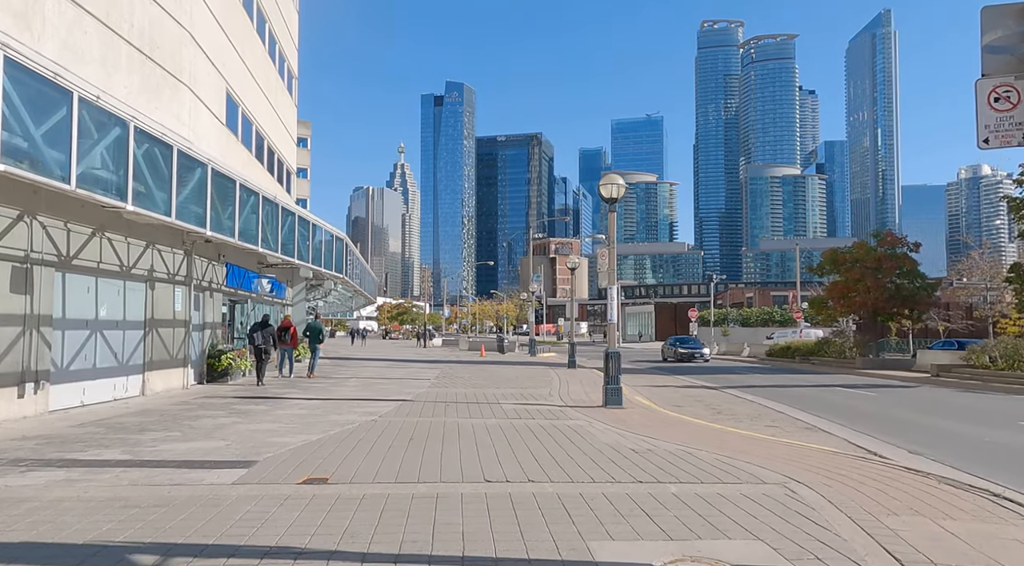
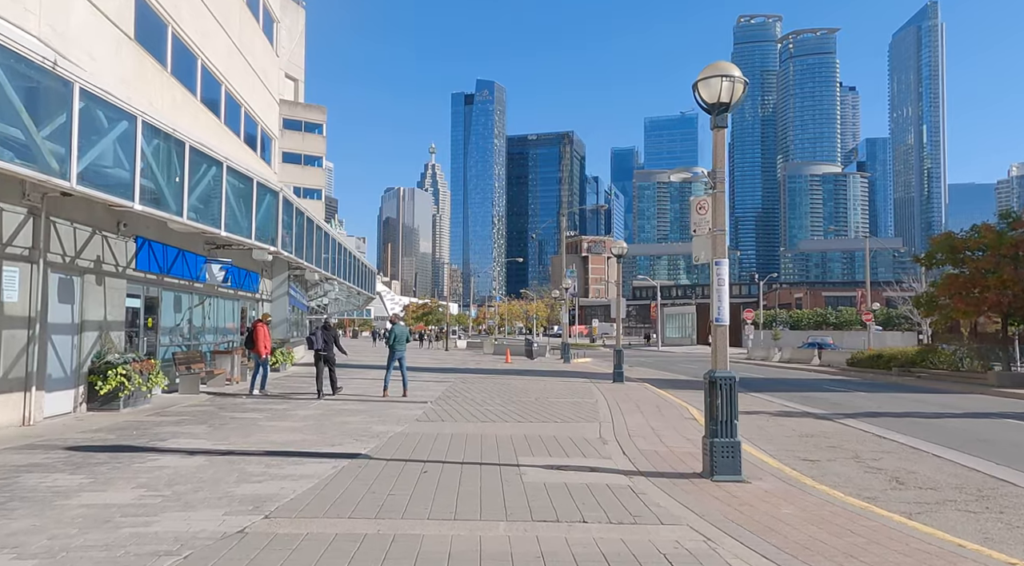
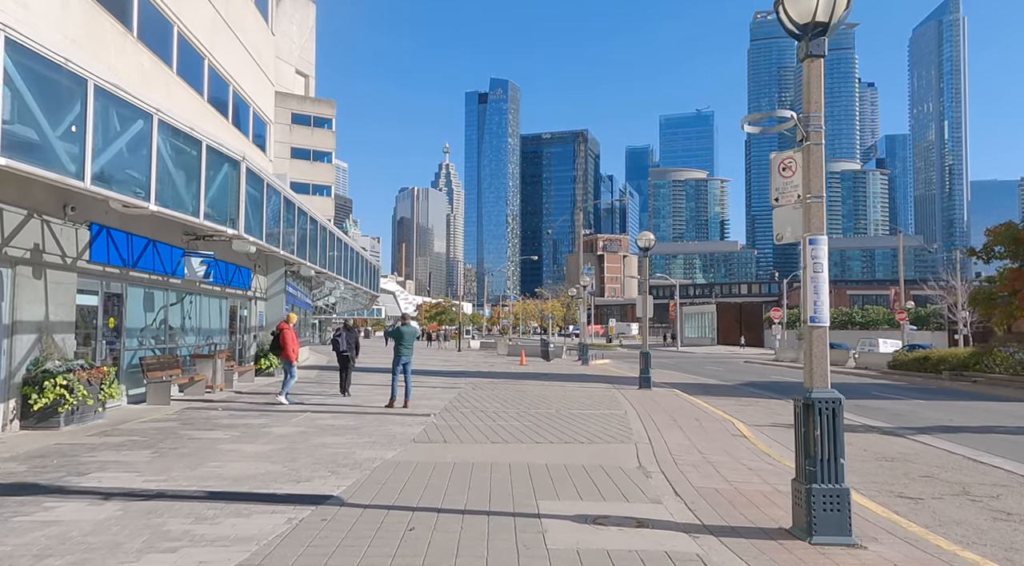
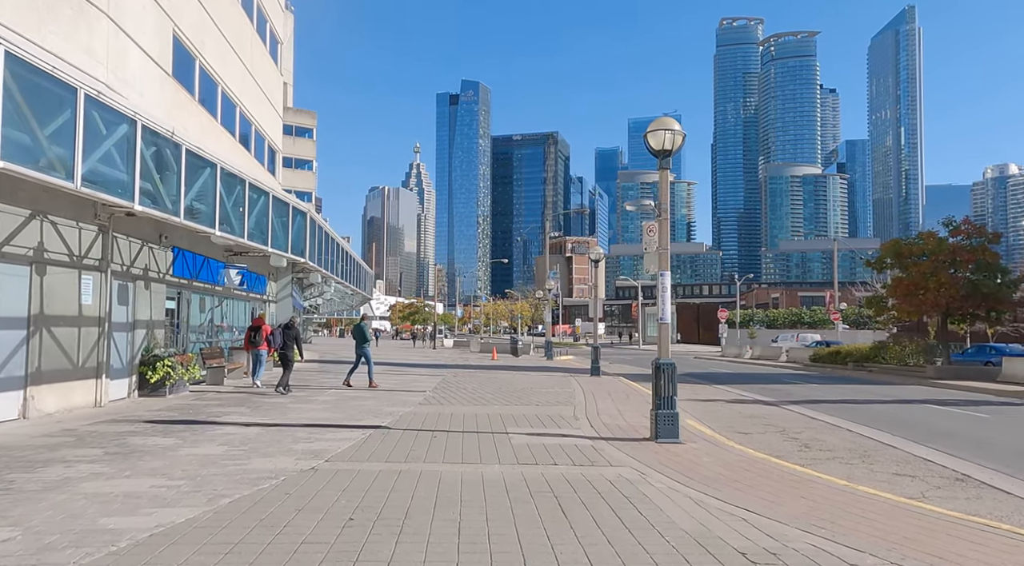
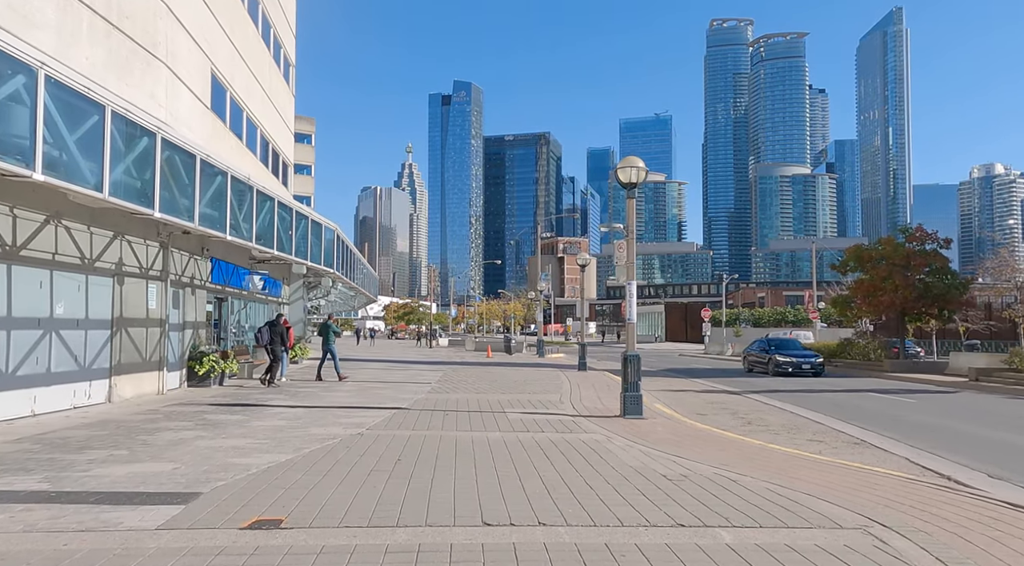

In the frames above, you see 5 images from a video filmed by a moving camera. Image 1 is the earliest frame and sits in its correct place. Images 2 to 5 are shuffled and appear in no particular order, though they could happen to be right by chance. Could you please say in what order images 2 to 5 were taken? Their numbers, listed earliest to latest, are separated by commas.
5, 4, 2, 3
